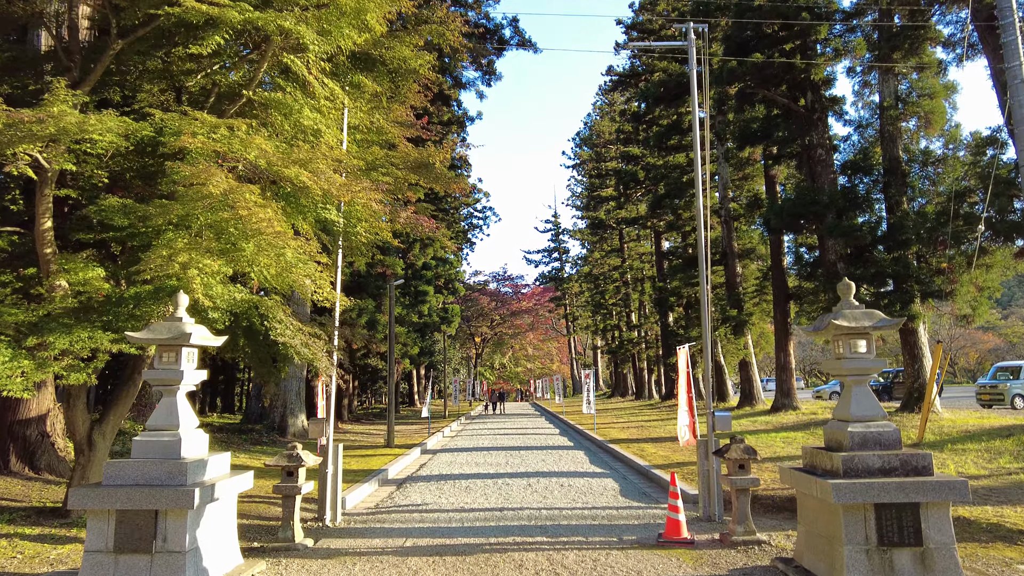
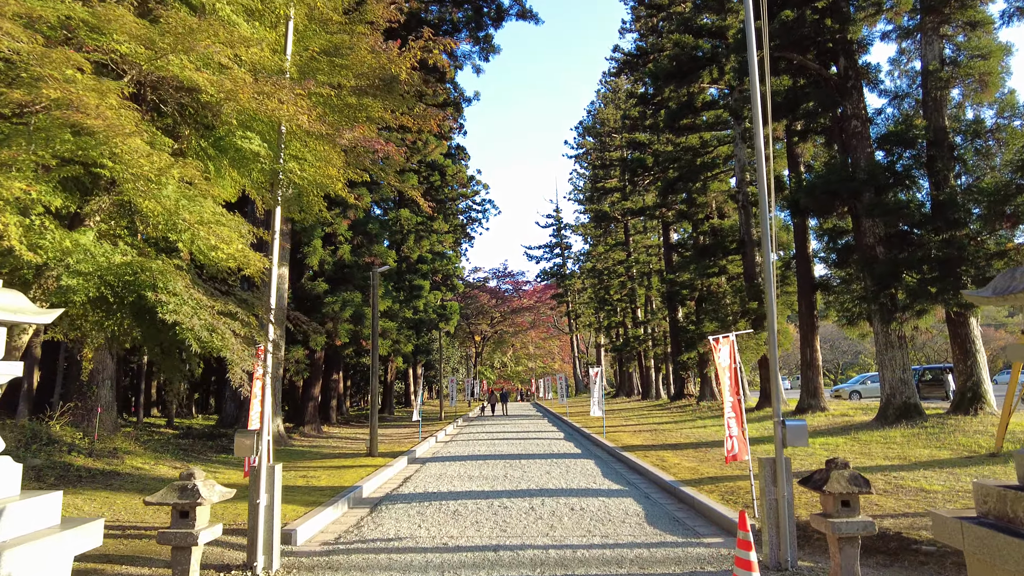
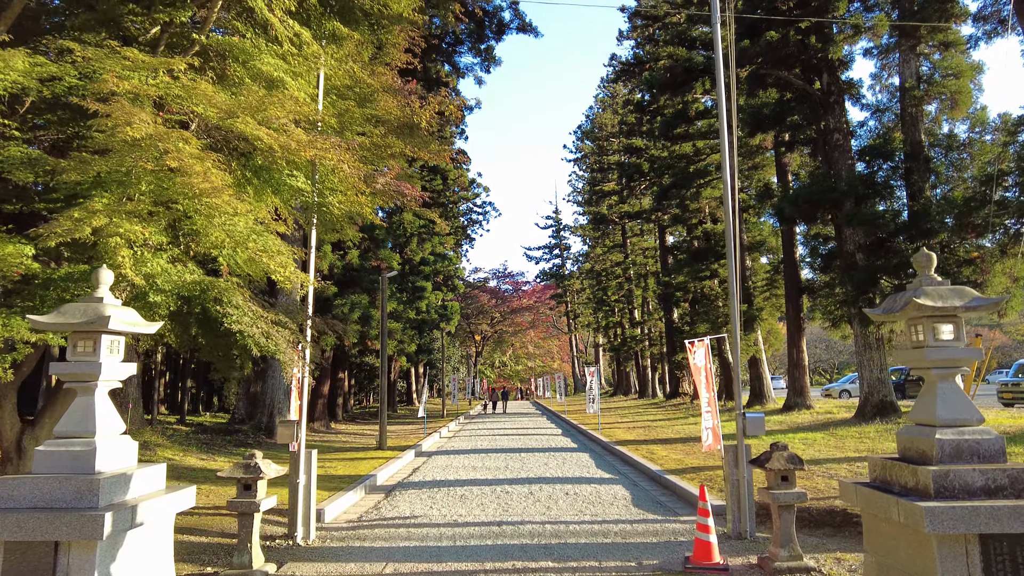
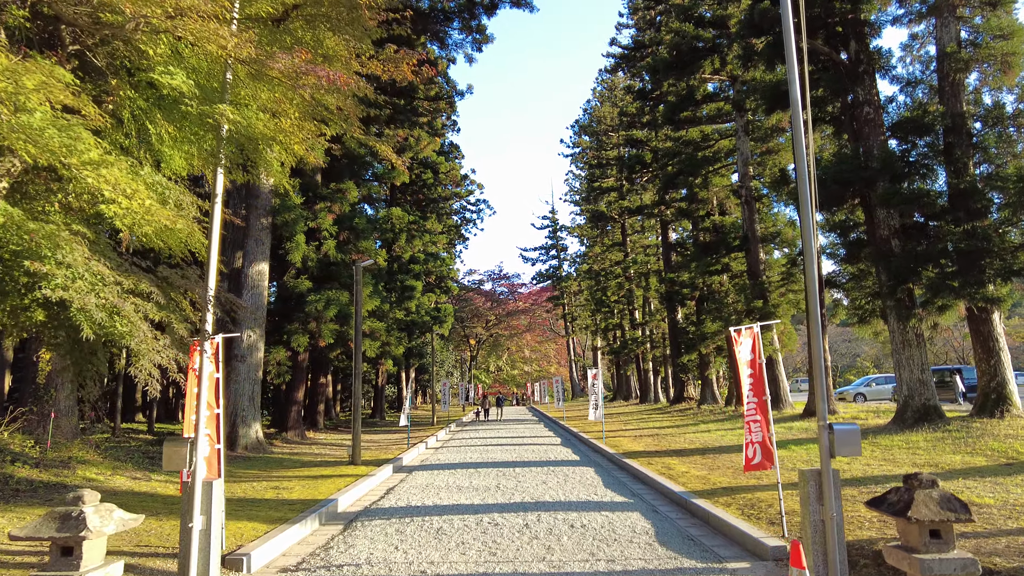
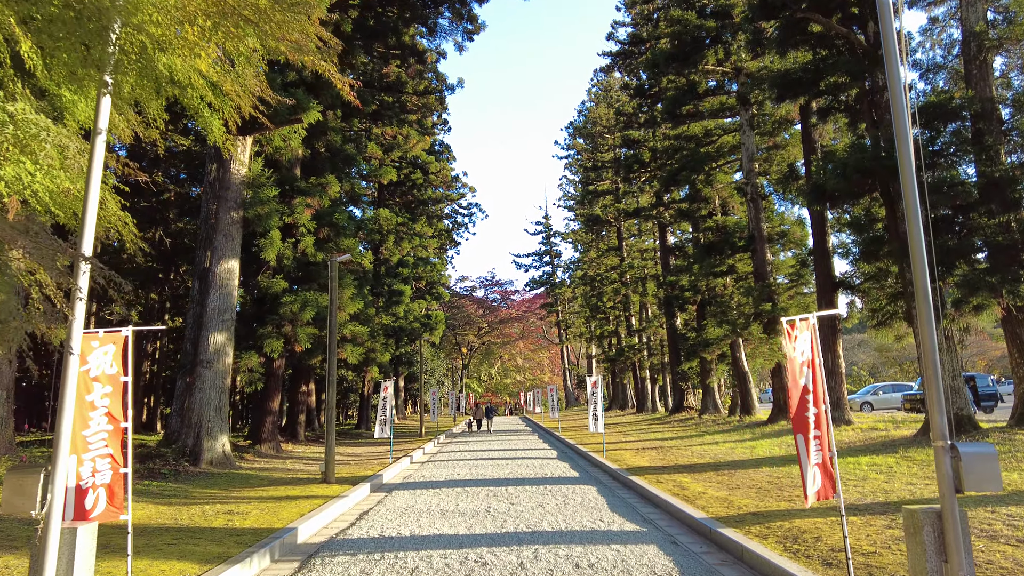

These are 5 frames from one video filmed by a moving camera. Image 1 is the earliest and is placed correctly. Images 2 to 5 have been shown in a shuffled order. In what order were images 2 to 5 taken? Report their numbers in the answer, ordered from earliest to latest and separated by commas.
3, 2, 4, 5
